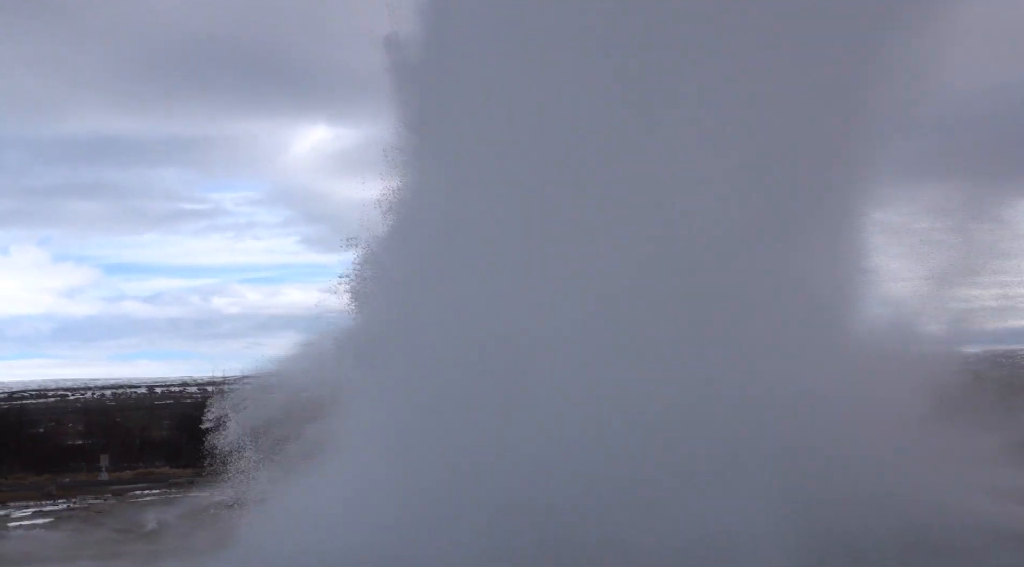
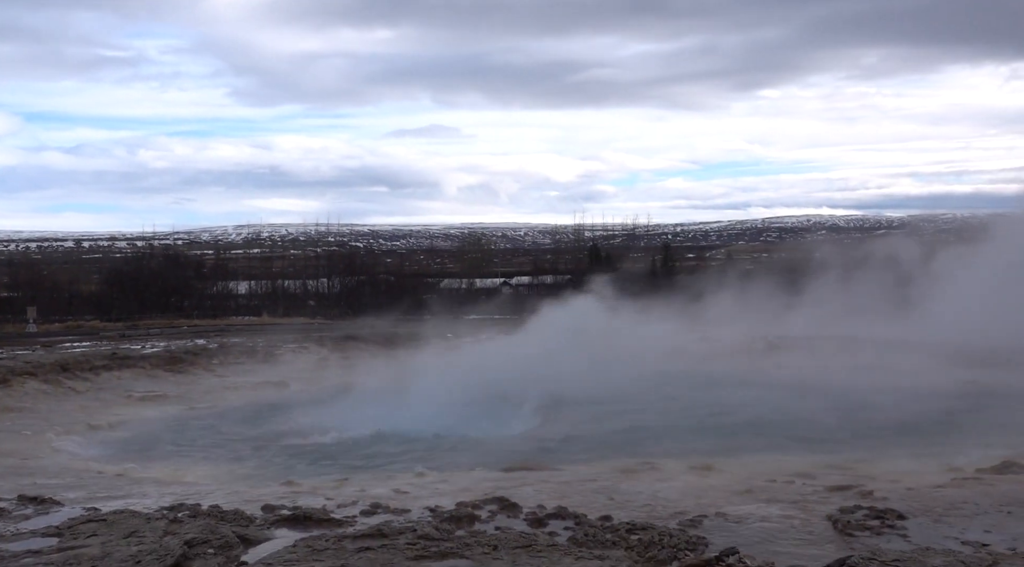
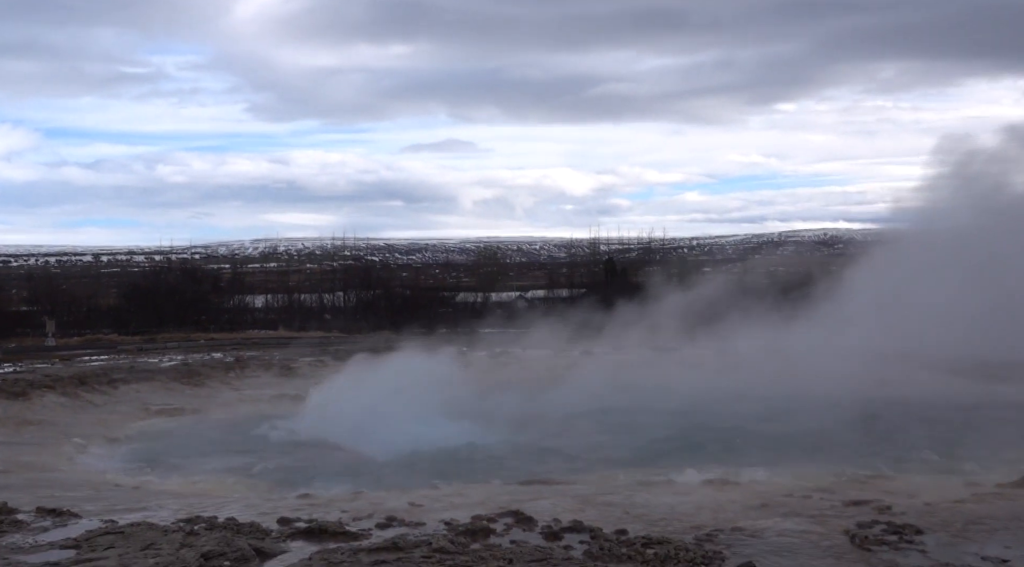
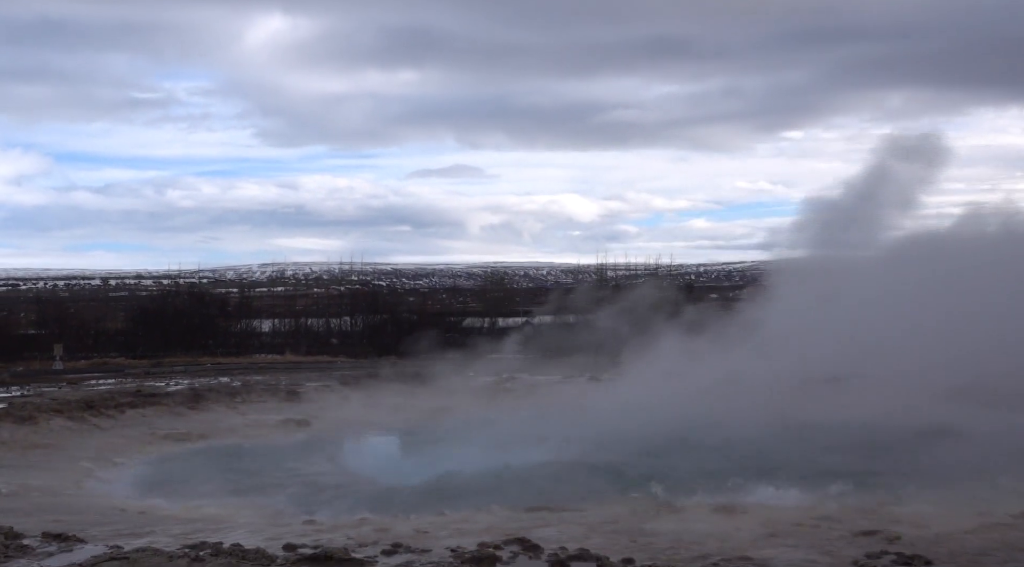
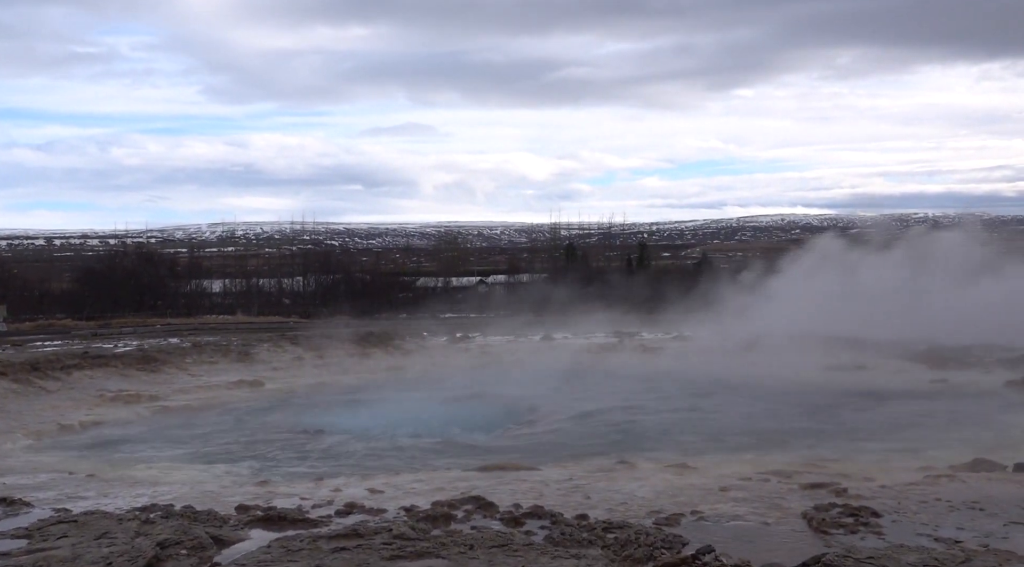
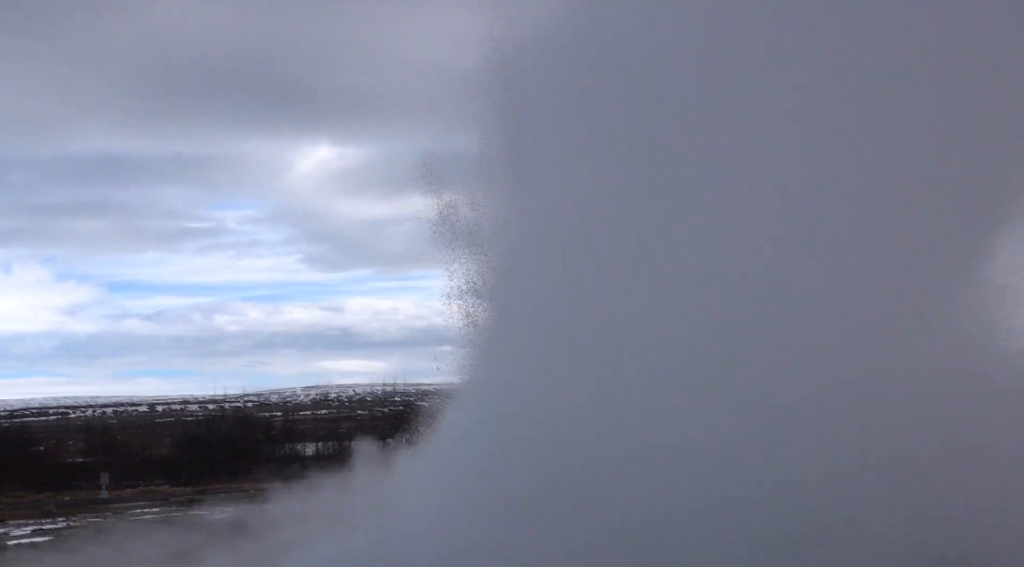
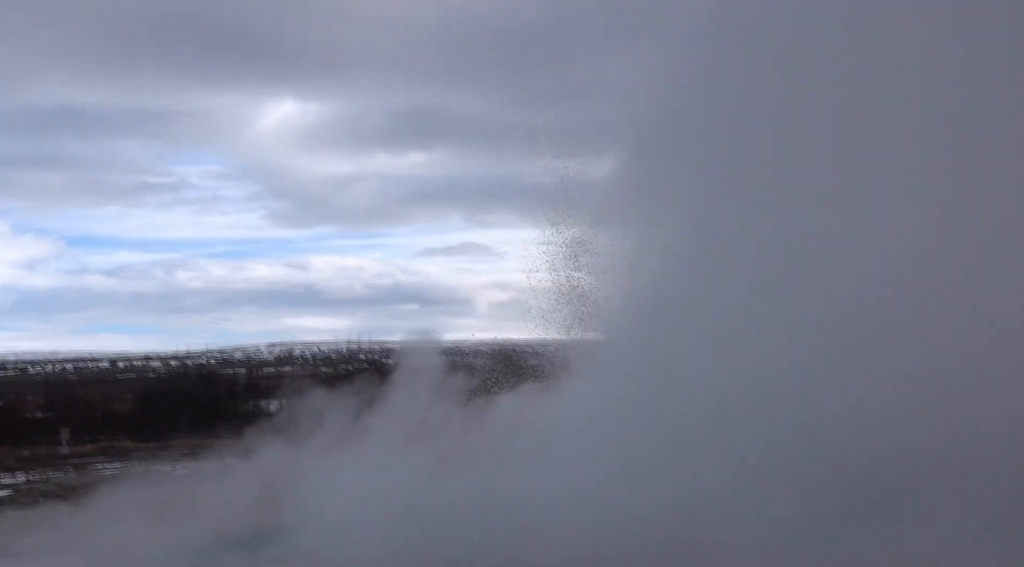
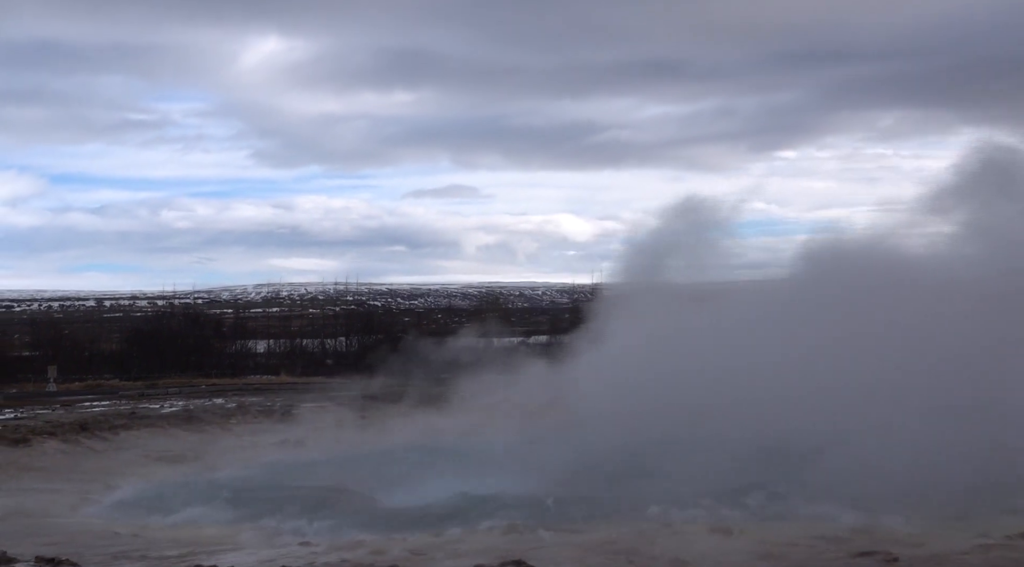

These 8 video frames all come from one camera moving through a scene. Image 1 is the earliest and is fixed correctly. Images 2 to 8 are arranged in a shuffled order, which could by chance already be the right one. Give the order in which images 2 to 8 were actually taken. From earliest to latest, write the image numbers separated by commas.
6, 7, 8, 4, 3, 2, 5
